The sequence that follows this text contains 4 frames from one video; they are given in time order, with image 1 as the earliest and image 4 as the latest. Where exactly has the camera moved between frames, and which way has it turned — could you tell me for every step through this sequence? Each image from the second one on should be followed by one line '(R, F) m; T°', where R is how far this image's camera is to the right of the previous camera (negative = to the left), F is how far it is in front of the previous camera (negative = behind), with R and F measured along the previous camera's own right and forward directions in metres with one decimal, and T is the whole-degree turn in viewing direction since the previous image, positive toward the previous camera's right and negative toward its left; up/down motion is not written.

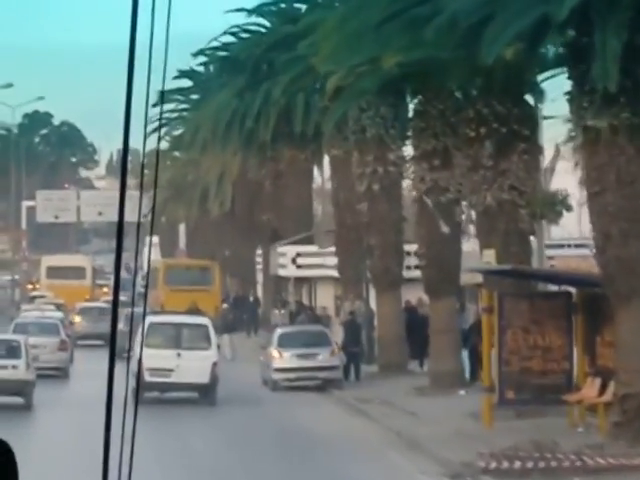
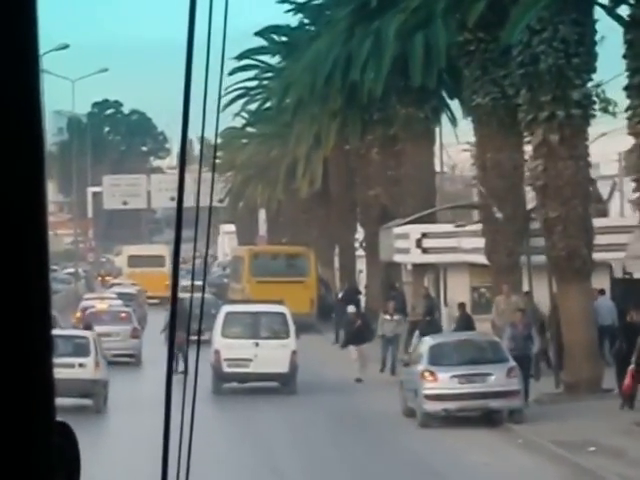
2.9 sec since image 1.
(-0.1, +1.6) m; -2°
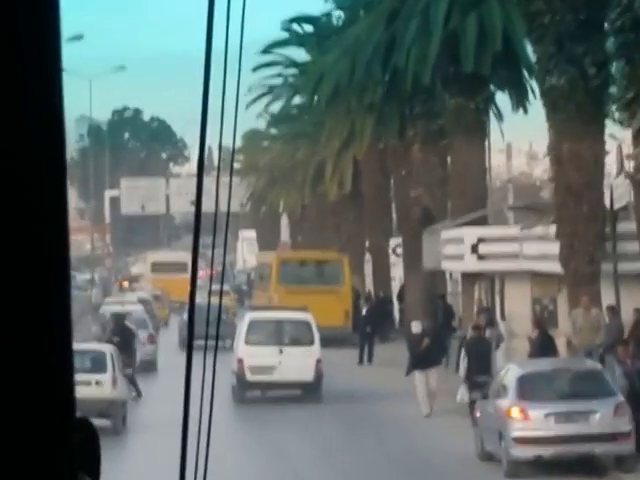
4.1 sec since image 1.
(-0.1, +0.7) m; 0°
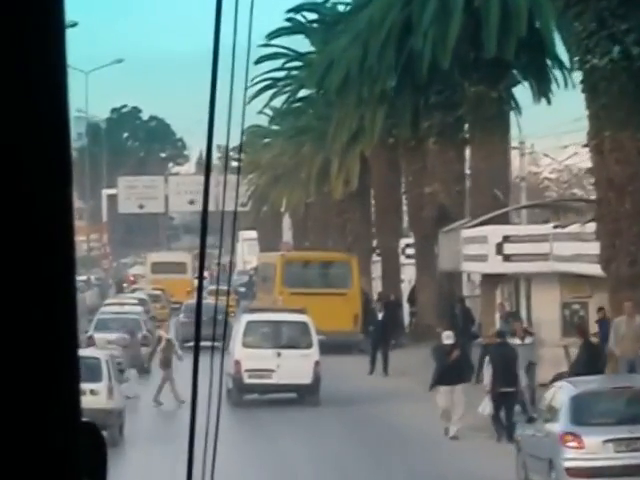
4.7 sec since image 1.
(0.0, +0.4) m; 0°
